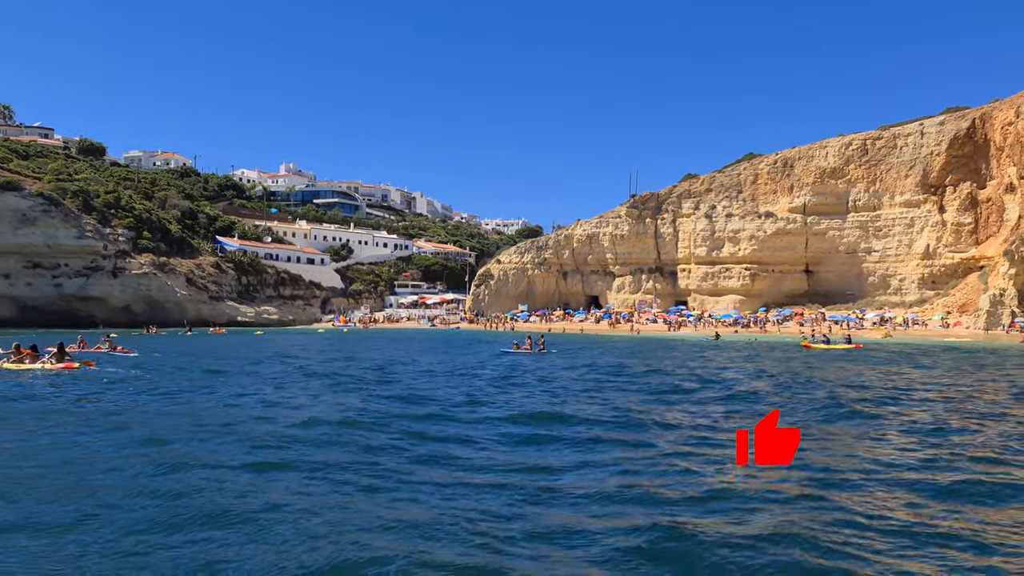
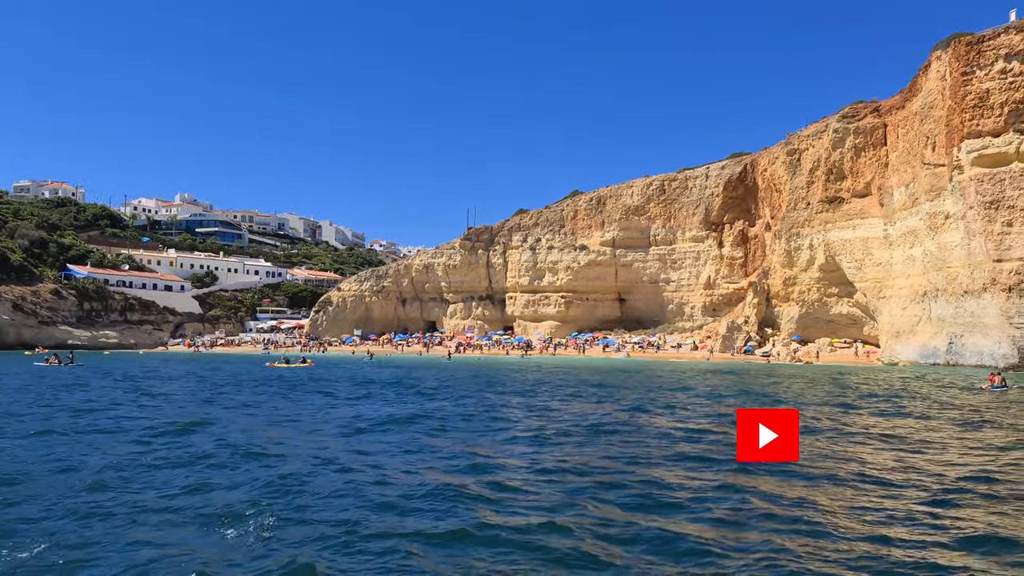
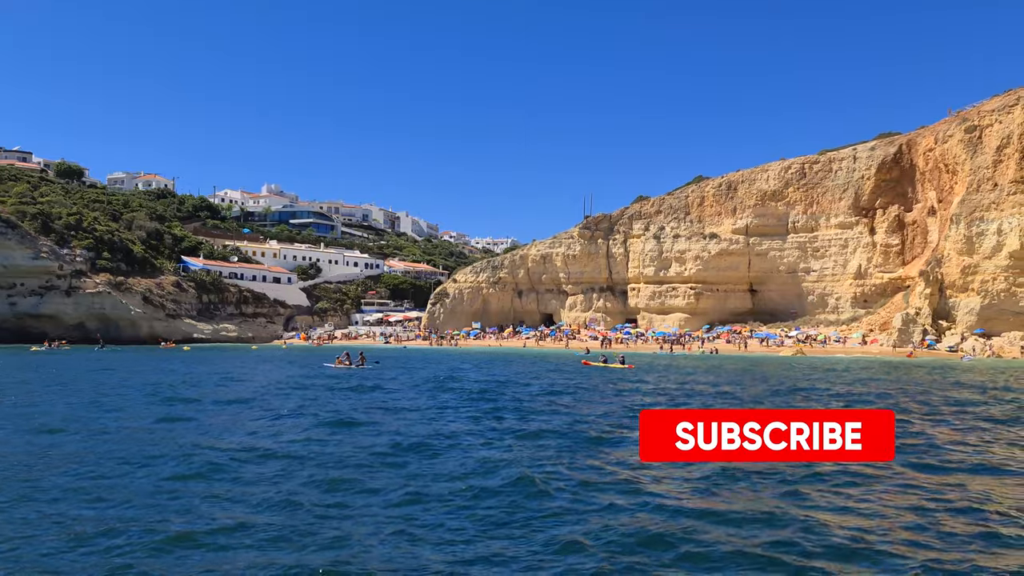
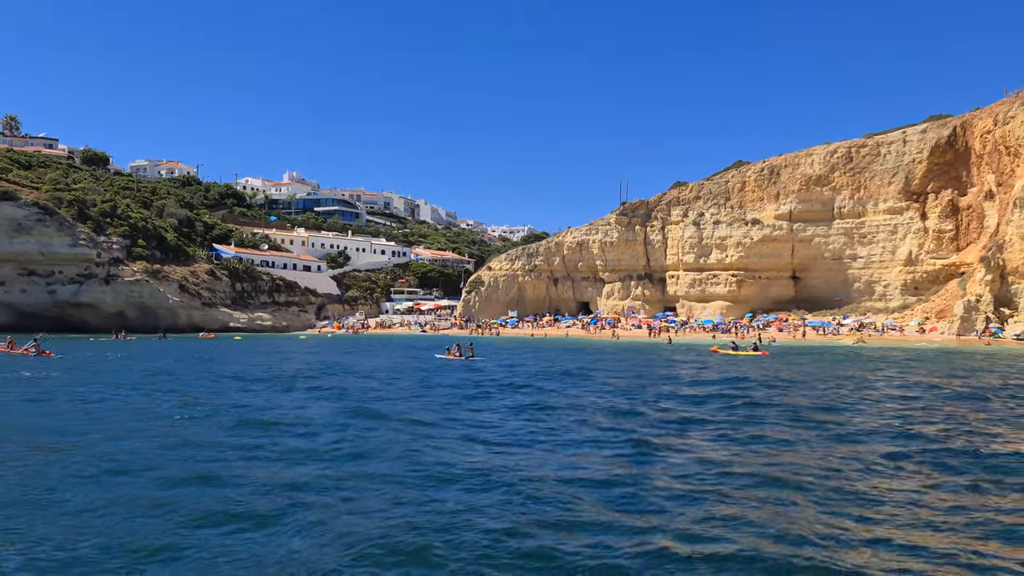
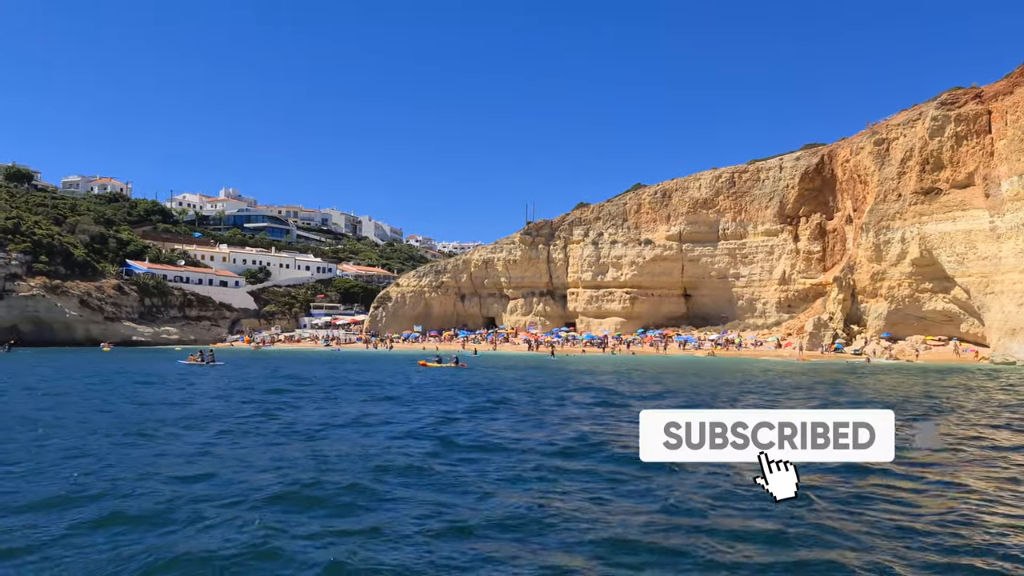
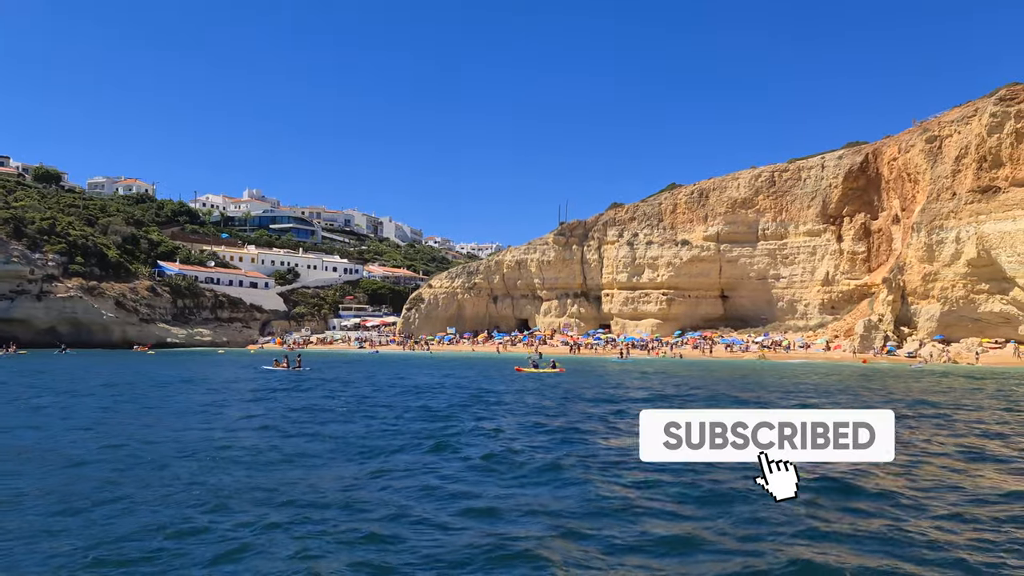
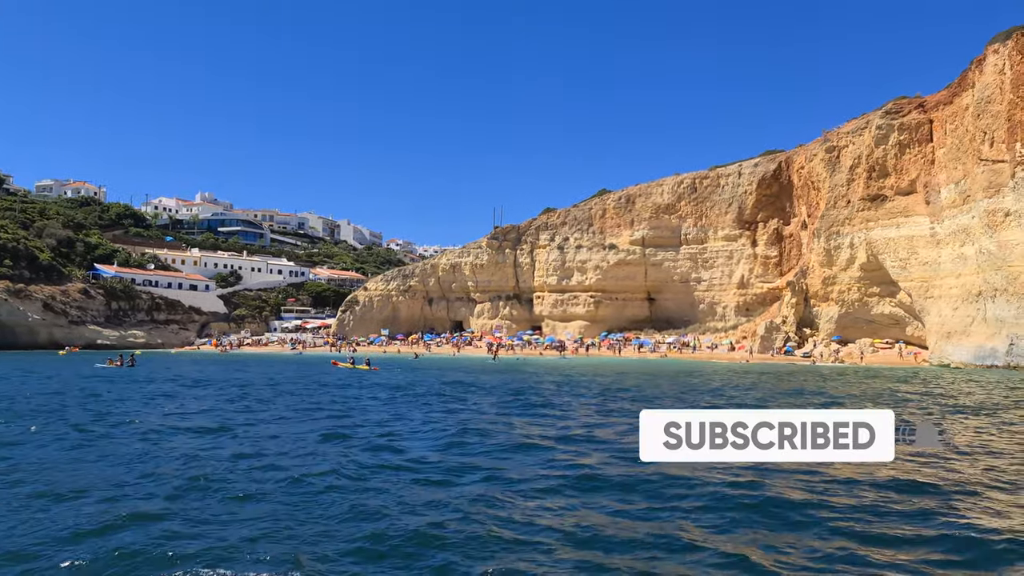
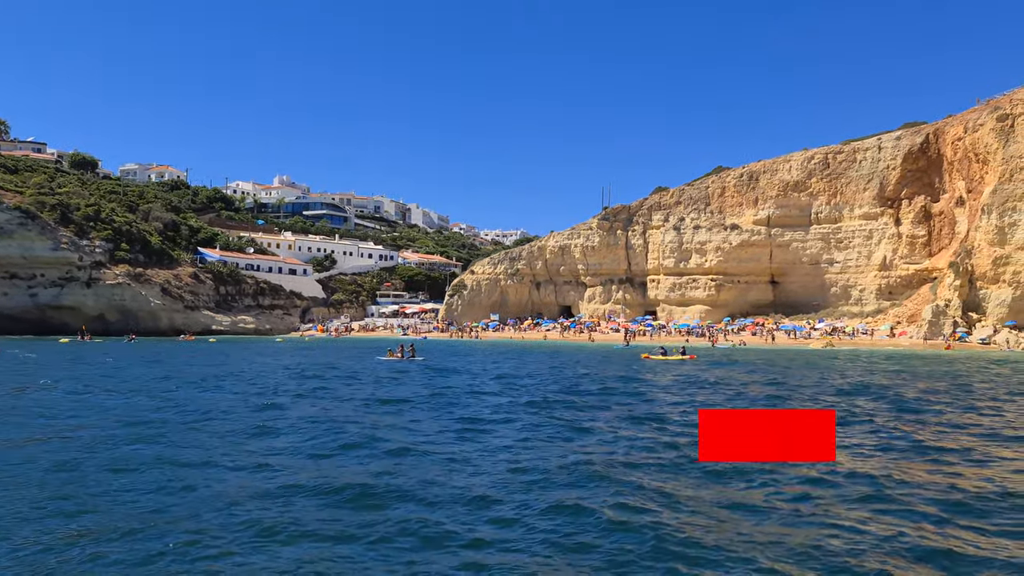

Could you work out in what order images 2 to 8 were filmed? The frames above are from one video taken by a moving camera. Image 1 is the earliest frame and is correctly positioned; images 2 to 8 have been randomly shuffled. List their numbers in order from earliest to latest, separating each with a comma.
4, 8, 3, 6, 5, 7, 2
